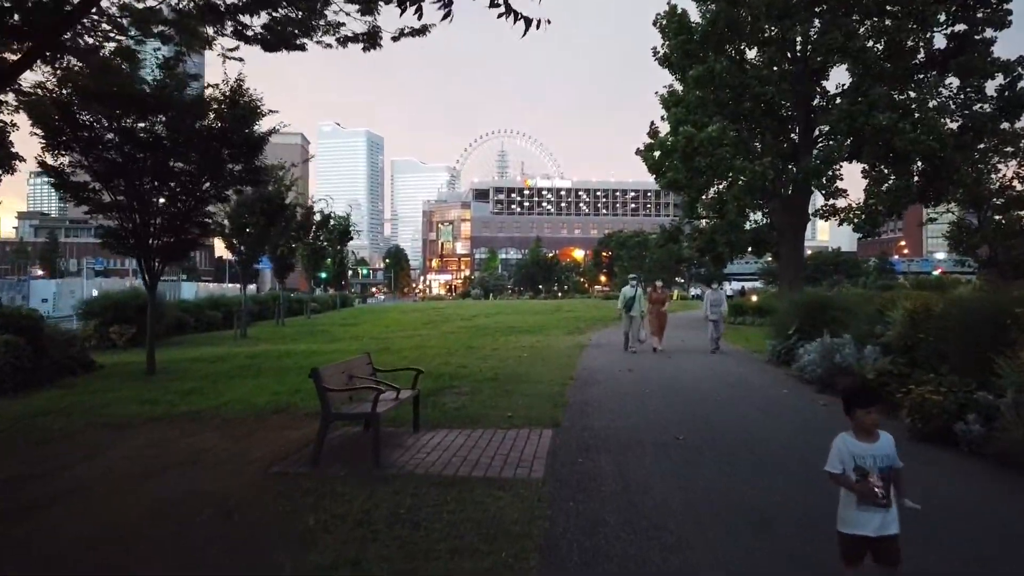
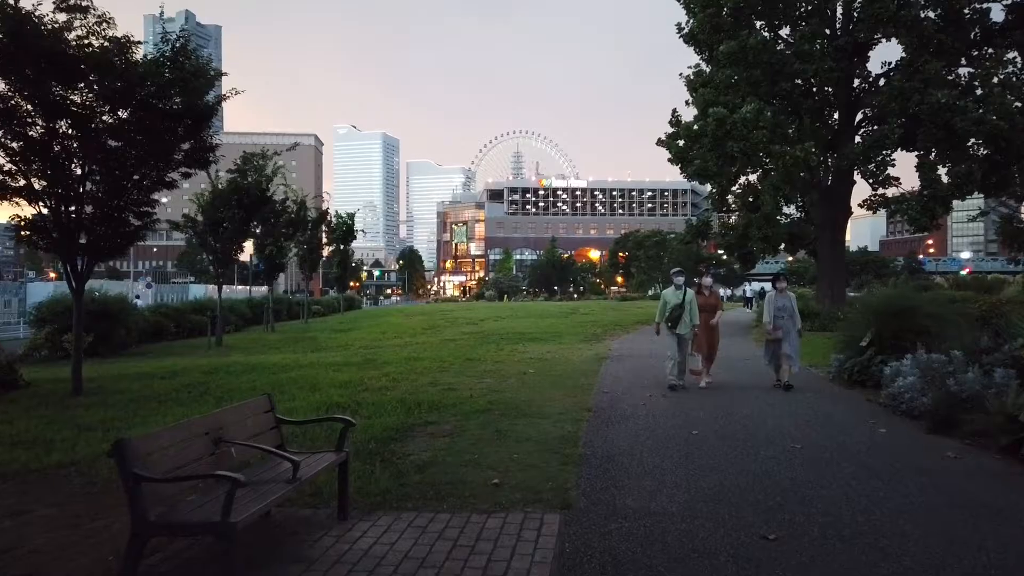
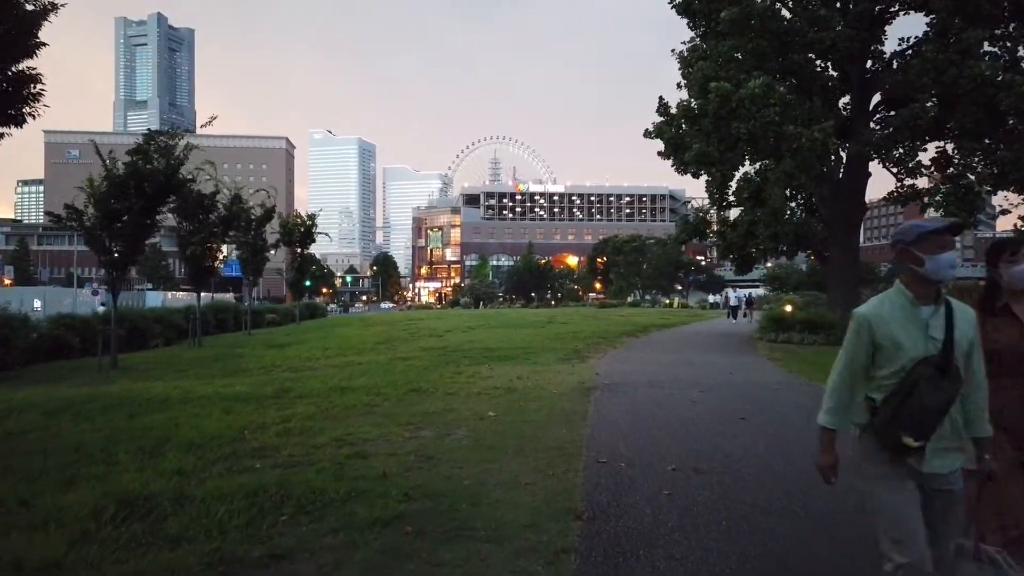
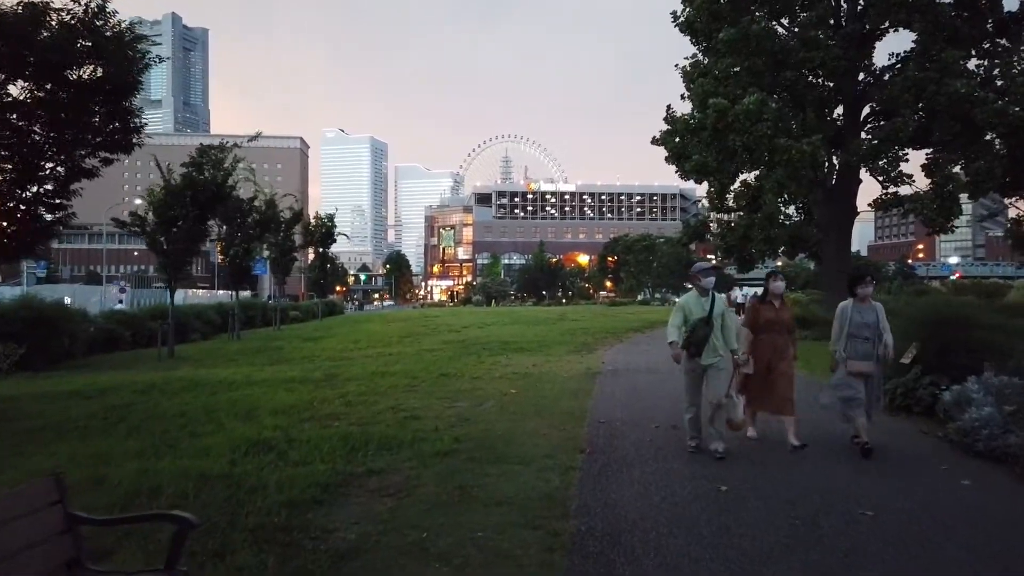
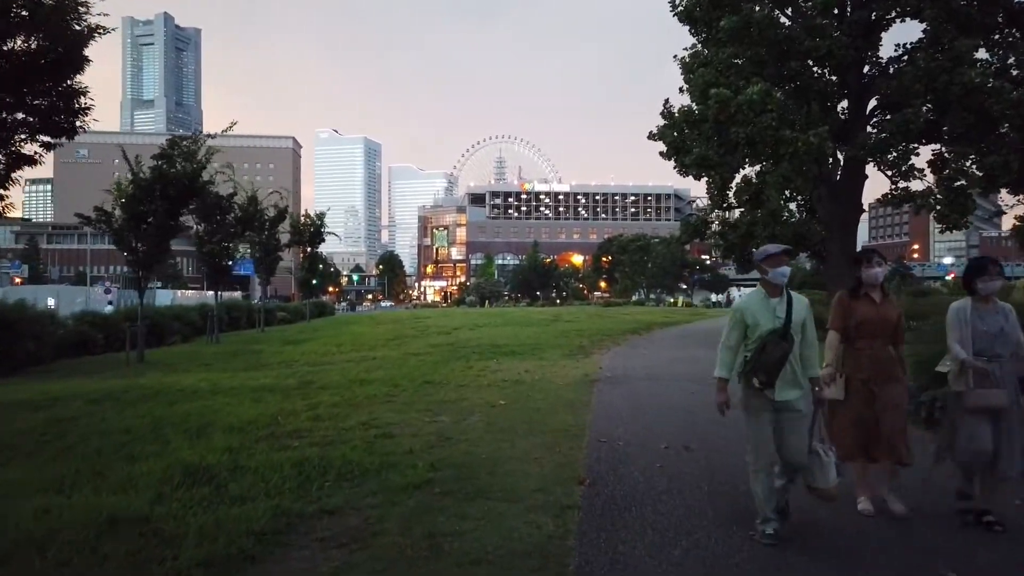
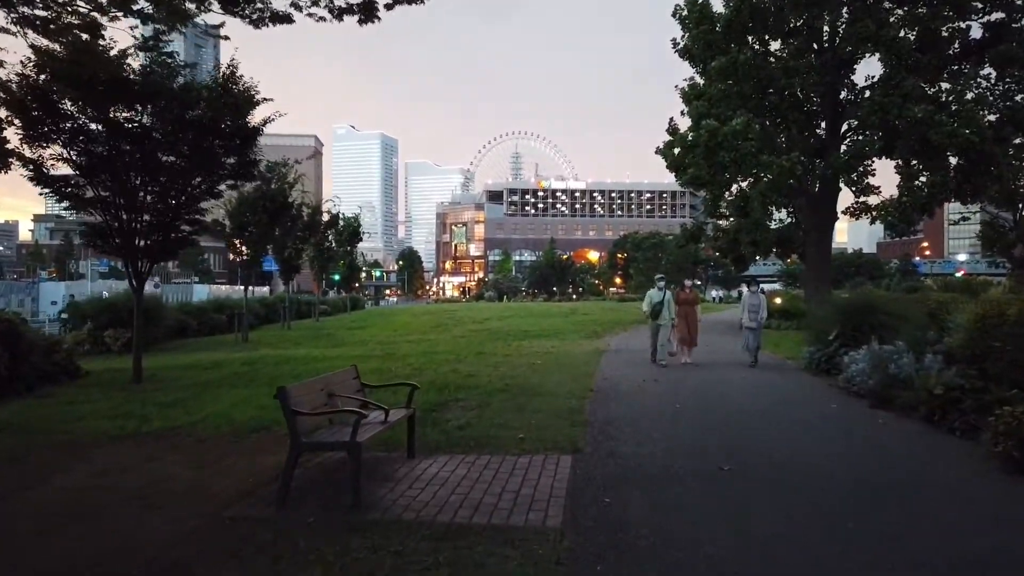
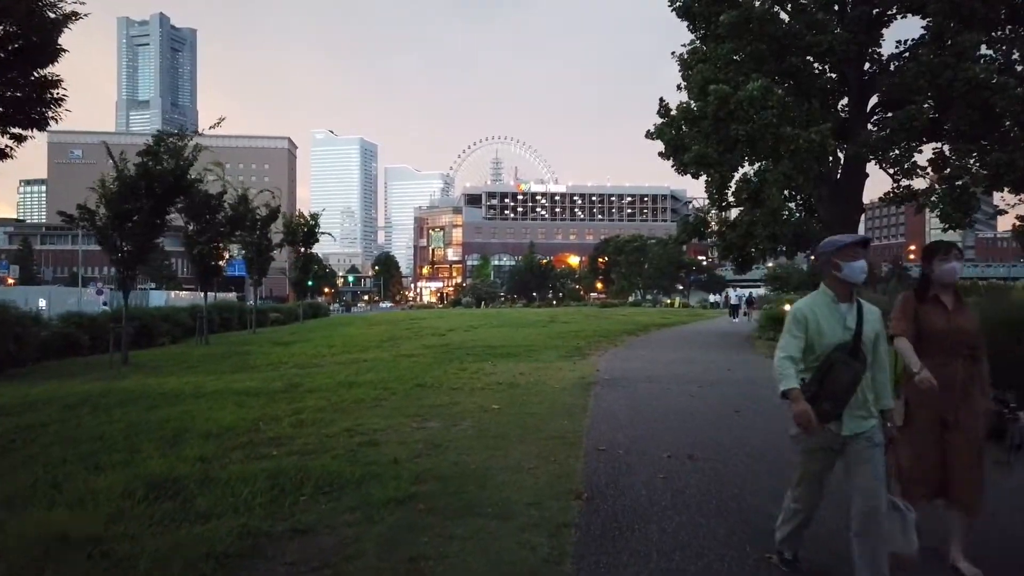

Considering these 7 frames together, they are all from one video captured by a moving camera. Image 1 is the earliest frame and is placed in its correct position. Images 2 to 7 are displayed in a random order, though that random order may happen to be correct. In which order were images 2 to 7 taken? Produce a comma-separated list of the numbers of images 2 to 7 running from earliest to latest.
6, 2, 4, 5, 7, 3
